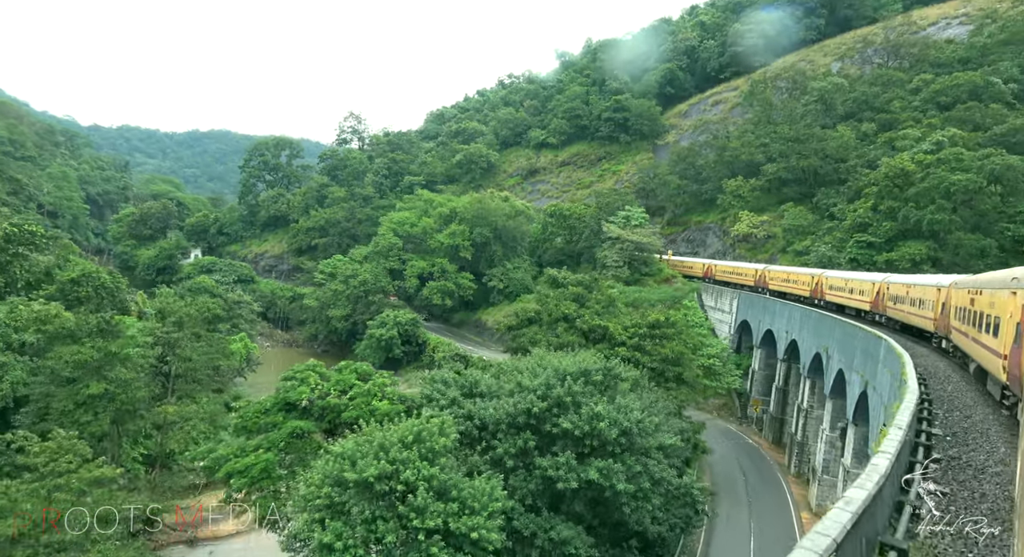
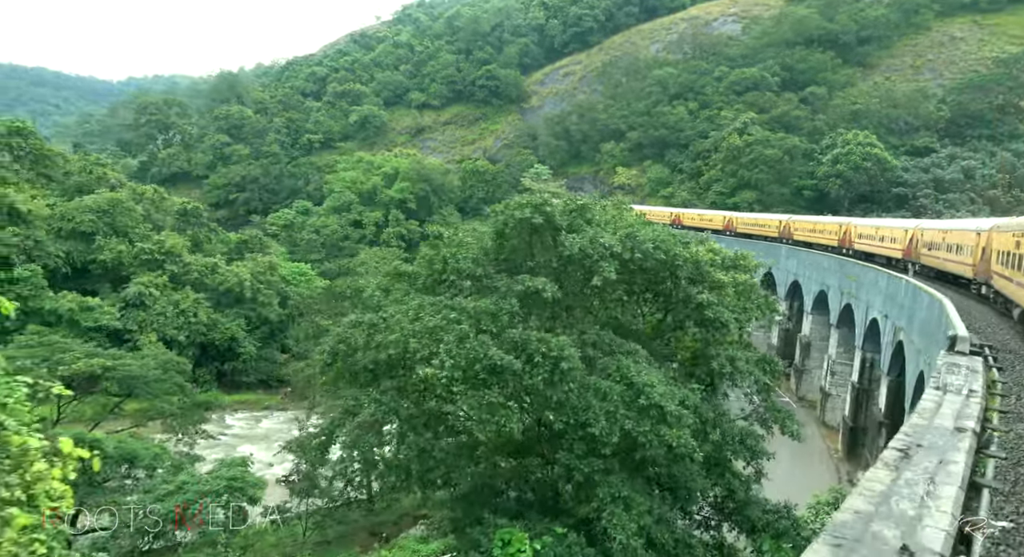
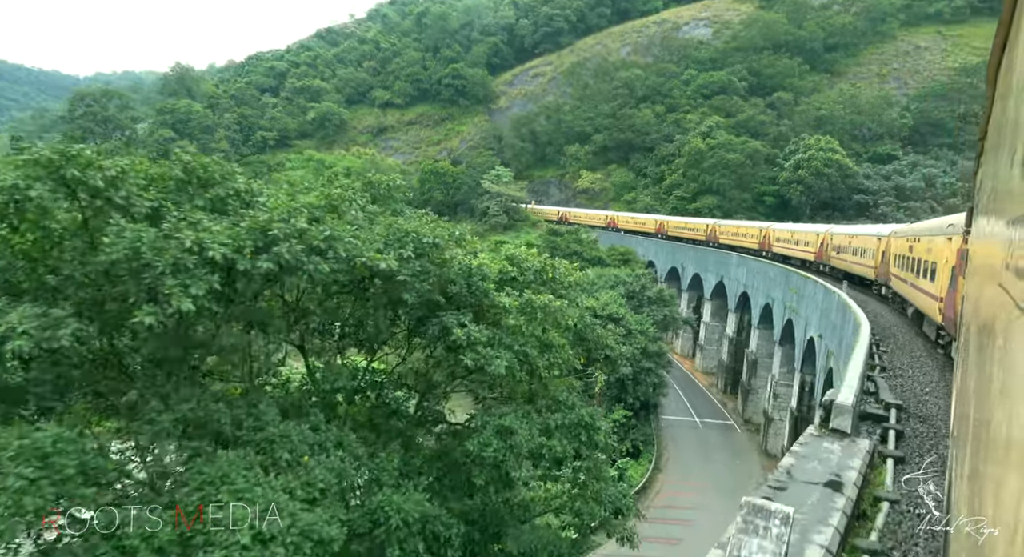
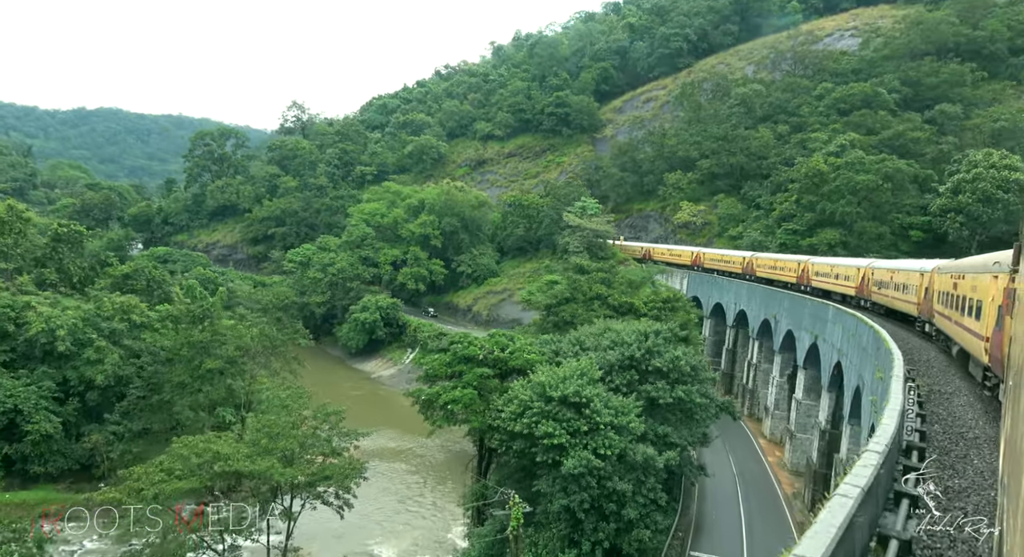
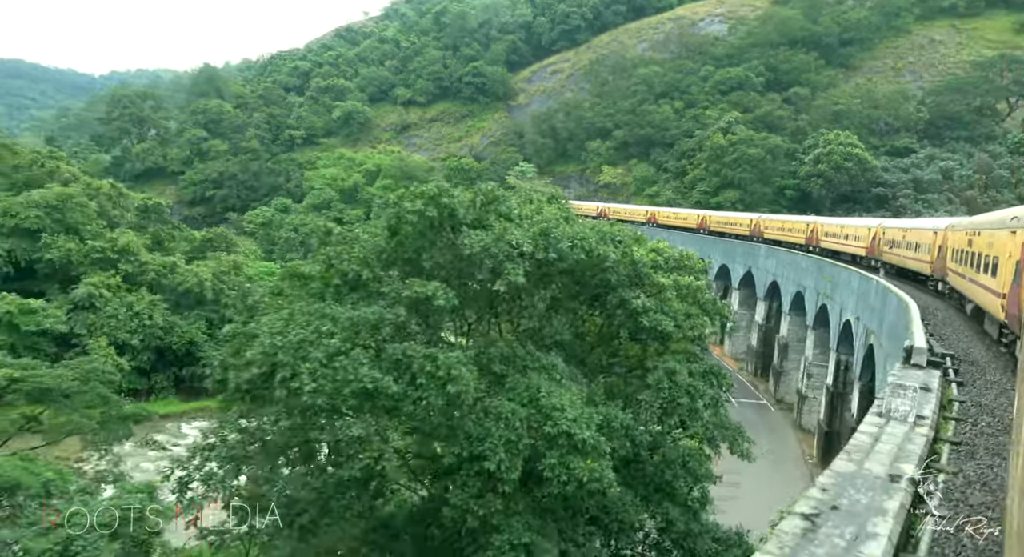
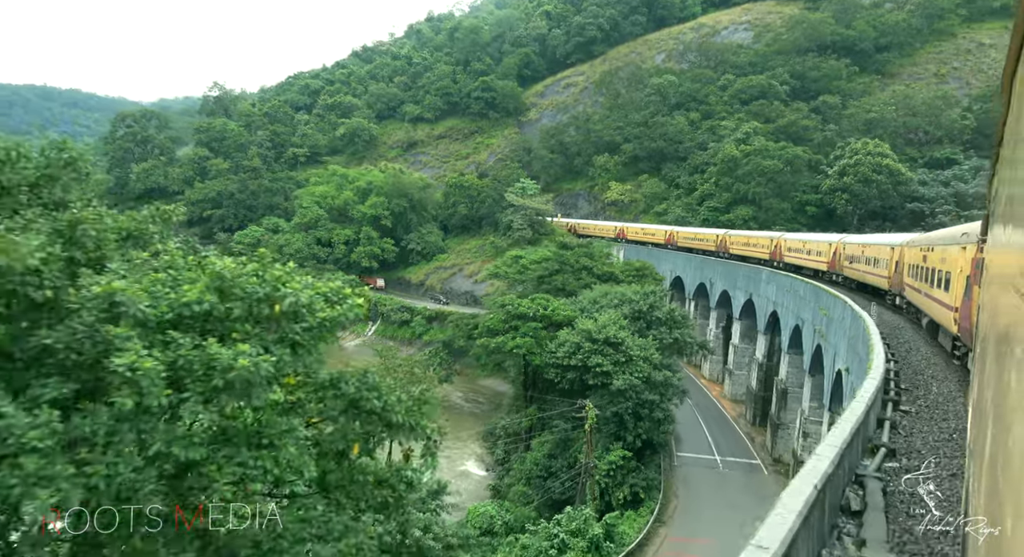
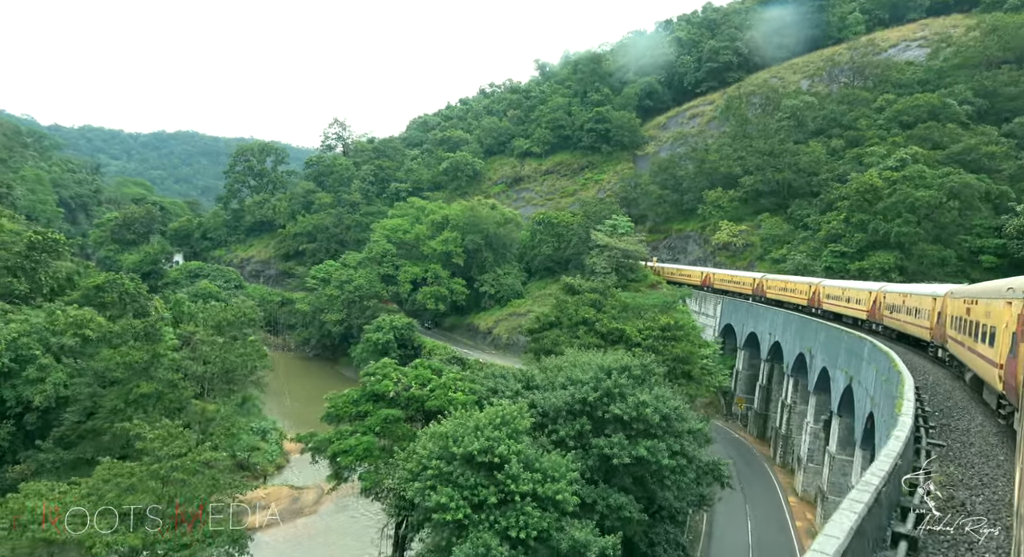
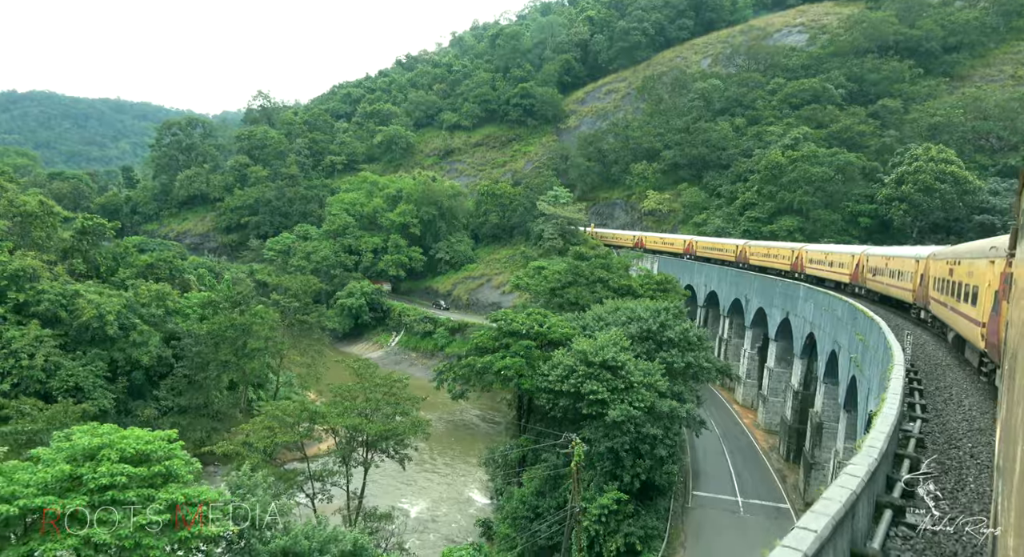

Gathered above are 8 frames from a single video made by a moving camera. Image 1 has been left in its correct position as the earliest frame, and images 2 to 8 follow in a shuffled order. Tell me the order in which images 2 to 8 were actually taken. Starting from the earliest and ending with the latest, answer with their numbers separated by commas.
7, 4, 8, 6, 3, 5, 2
